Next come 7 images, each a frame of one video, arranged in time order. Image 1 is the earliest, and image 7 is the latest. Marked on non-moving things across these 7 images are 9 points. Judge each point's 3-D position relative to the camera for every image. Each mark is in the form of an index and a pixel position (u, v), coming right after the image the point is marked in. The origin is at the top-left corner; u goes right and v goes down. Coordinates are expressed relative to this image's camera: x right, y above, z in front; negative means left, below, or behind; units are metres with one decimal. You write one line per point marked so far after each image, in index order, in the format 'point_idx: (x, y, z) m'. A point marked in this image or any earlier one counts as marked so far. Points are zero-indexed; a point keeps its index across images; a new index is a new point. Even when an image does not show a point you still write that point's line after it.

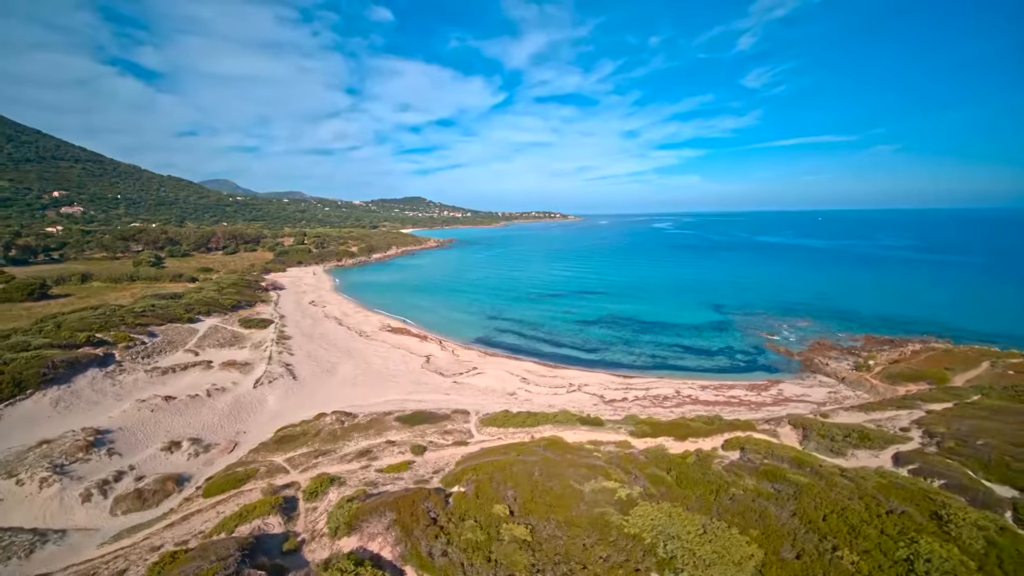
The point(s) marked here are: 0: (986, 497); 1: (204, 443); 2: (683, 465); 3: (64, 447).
0: (+13.4, -6.0, +13.0) m
1: (-13.3, -6.7, +19.8) m
2: (+4.9, -5.2, +13.4) m
3: (-17.0, -6.0, +17.4) m
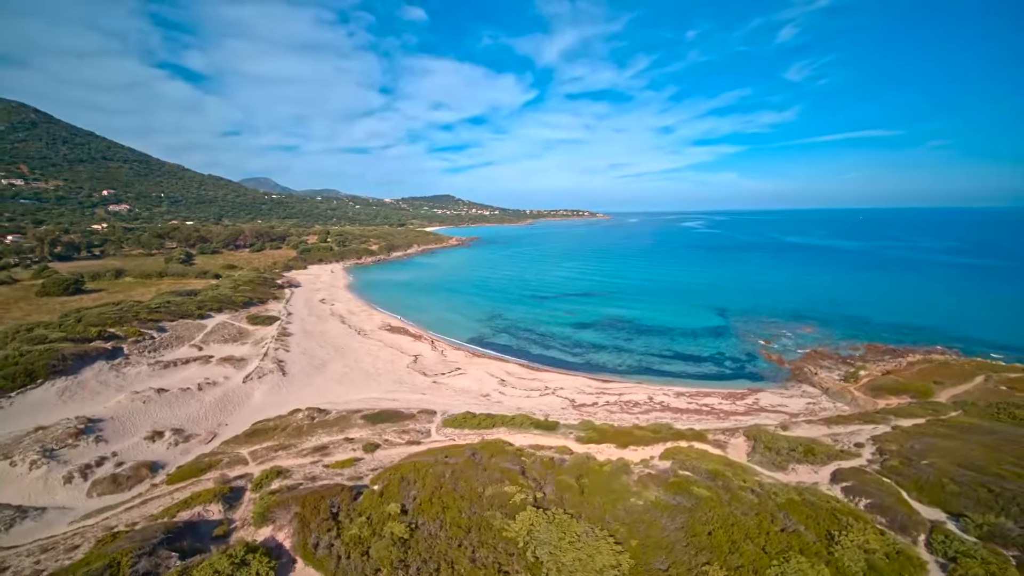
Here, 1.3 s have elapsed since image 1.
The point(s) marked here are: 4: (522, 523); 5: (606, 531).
0: (+11.0, -6.5, +12.8) m
1: (-15.3, -6.8, +21.4) m
2: (+2.5, -5.6, +13.8) m
3: (-19.1, -6.1, +19.2) m
4: (+0.2, -5.6, +10.8) m
5: (+2.2, -5.8, +10.8) m
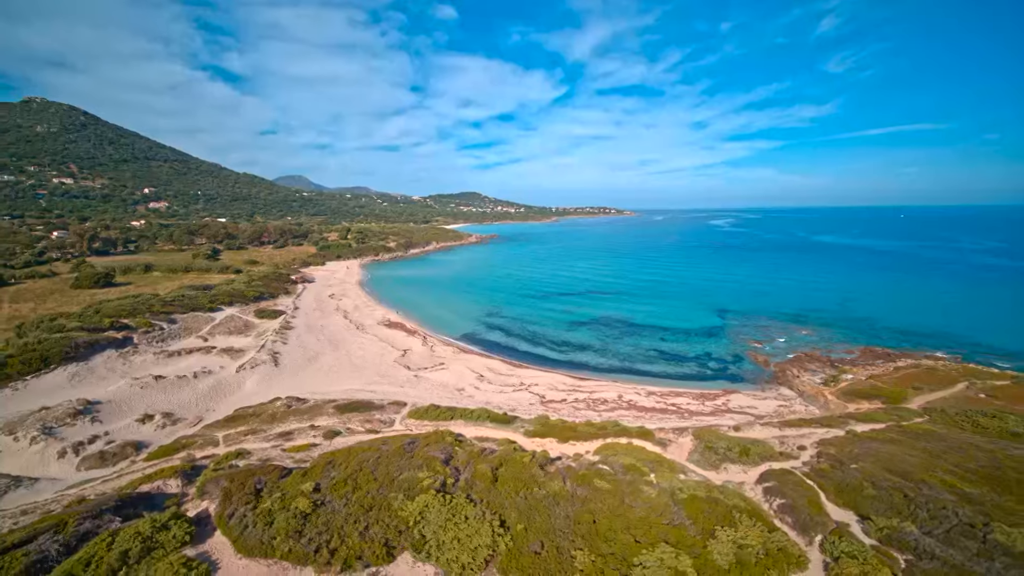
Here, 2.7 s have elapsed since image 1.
0: (+8.4, -6.6, +13.1) m
1: (-17.2, -6.6, +23.3) m
2: (+0.1, -5.6, +14.6) m
3: (-21.1, -5.8, +21.3) m
4: (-2.5, -5.6, +11.8) m
5: (-0.4, -5.8, +11.7) m
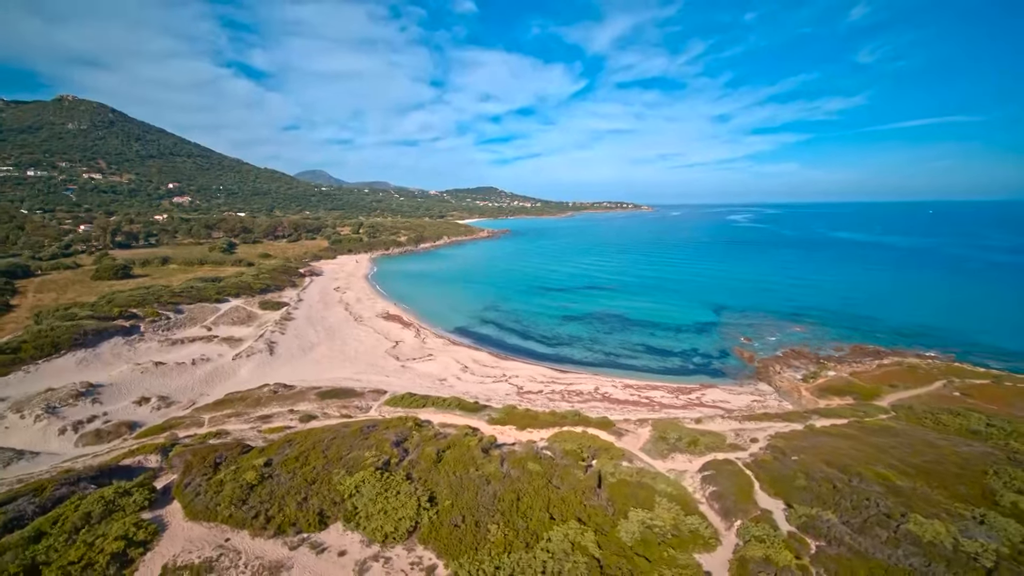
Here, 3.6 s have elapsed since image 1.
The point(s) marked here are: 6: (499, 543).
0: (+6.6, -6.5, +13.7) m
1: (-18.7, -6.1, +24.9) m
2: (-1.7, -5.4, +15.5) m
3: (-22.7, -5.3, +23.0) m
4: (-4.4, -5.4, +12.8) m
5: (-2.3, -5.6, +12.6) m
6: (-0.3, -6.0, +10.8) m
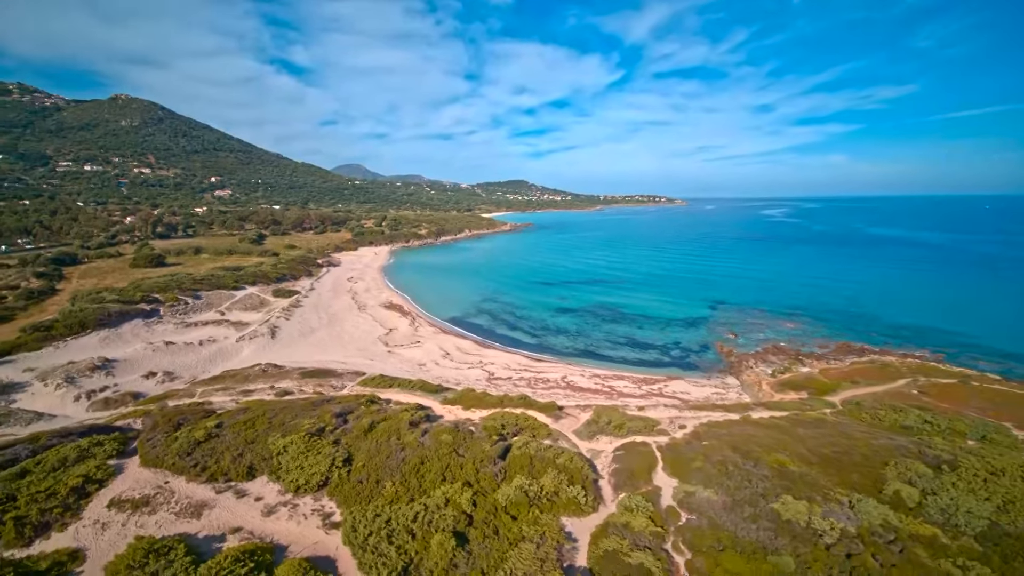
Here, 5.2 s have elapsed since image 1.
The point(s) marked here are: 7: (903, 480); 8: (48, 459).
0: (+3.7, -6.3, +15.0) m
1: (-20.7, -5.3, +27.8) m
2: (-4.4, -5.0, +17.3) m
3: (-24.8, -4.5, +26.3) m
4: (-7.2, -5.0, +14.8) m
5: (-5.2, -5.2, +14.4) m
6: (-3.4, -5.7, +12.5) m
7: (+12.3, -6.0, +14.5) m
8: (-13.9, -5.2, +13.8) m
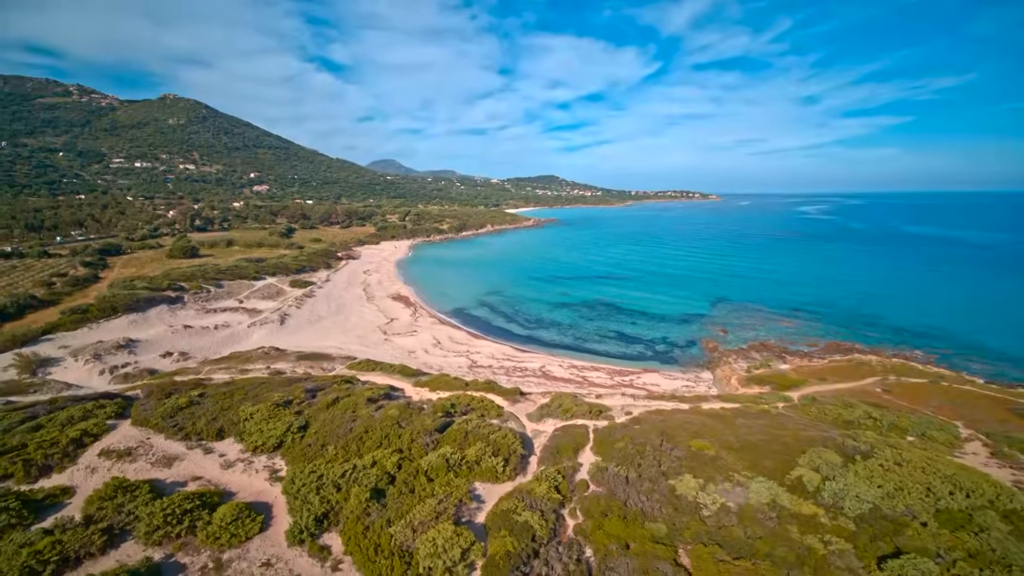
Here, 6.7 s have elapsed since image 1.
0: (+1.4, -6.0, +16.4) m
1: (-22.0, -4.6, +30.9) m
2: (-6.5, -4.6, +19.3) m
3: (-26.2, -3.7, +29.7) m
4: (-9.5, -4.6, +17.0) m
5: (-7.5, -4.9, +16.5) m
6: (-5.8, -5.4, +14.5) m
7: (+10.0, -5.9, +15.3) m
8: (-16.2, -4.6, +16.4) m
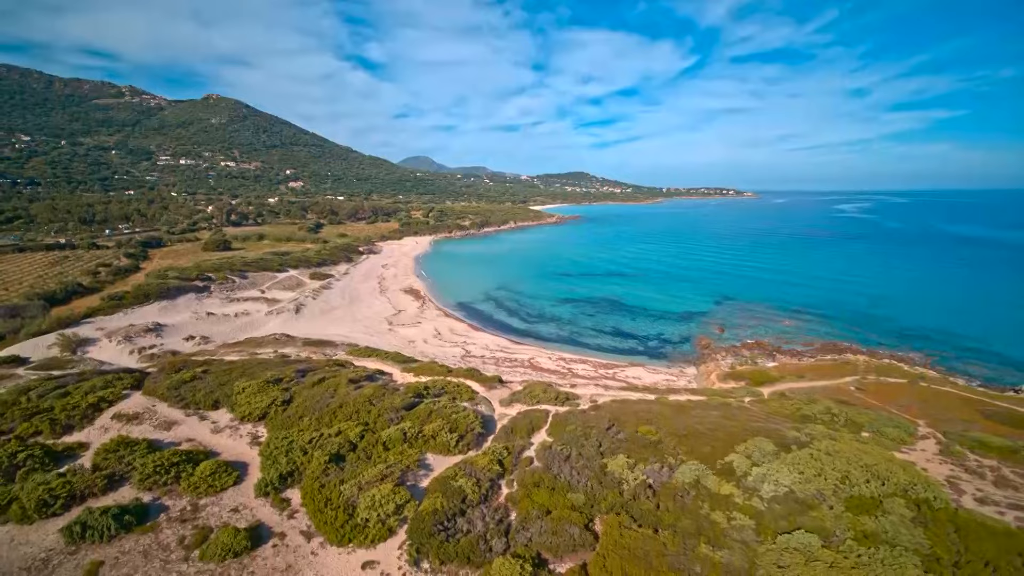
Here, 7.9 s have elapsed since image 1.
0: (-0.2, -5.8, +17.9) m
1: (-22.6, -3.8, +33.9) m
2: (-7.9, -4.2, +21.3) m
3: (-26.8, -2.9, +32.9) m
4: (-11.0, -4.1, +19.1) m
5: (-9.1, -4.5, +18.6) m
6: (-7.5, -5.0, +16.5) m
7: (+8.3, -5.8, +16.3) m
8: (-17.8, -4.1, +19.0) m
